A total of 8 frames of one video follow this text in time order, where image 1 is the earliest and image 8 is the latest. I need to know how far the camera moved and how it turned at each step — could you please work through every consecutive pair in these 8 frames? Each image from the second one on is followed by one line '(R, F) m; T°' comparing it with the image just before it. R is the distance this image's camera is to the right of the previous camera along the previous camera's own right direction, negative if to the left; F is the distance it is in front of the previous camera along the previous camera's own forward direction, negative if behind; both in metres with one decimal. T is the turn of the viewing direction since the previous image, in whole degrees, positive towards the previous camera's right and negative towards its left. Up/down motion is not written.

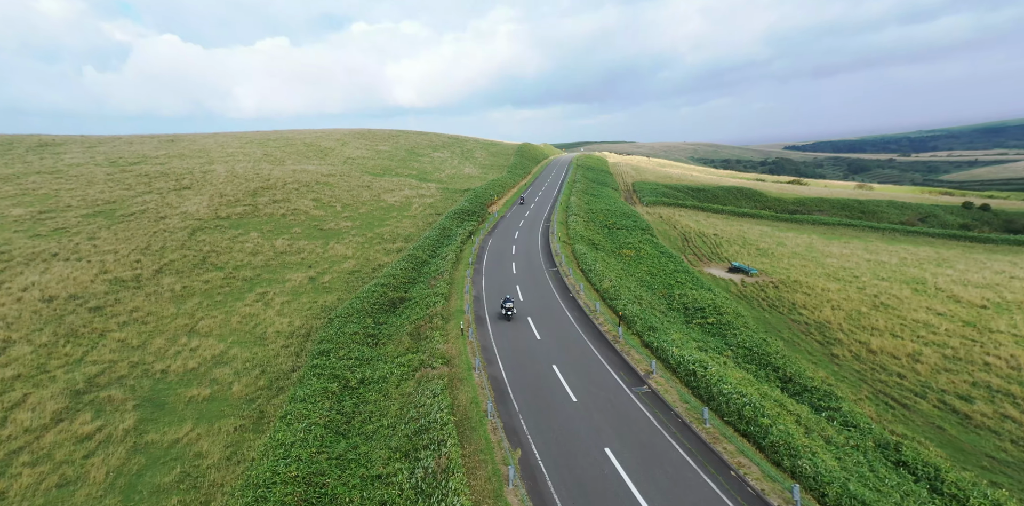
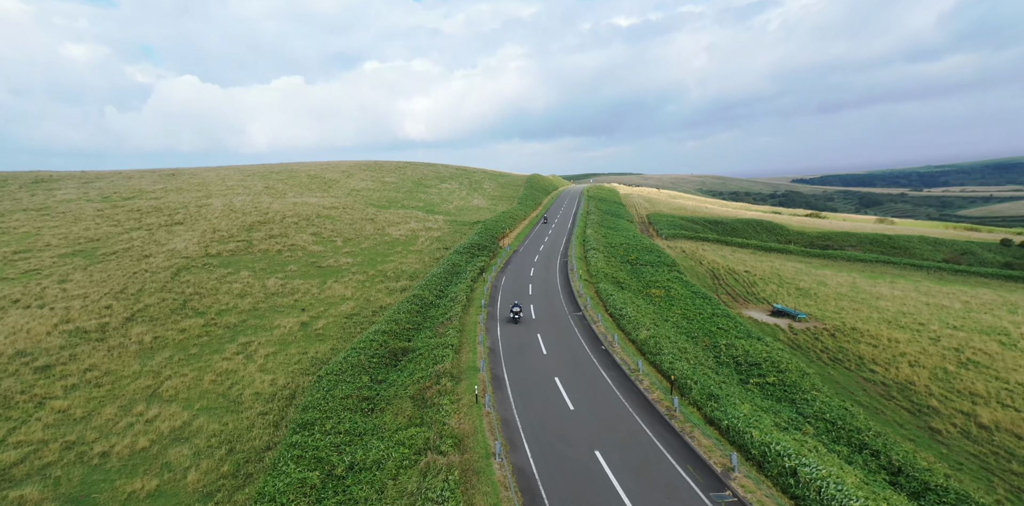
(-0.8, +5.4) m; -1°
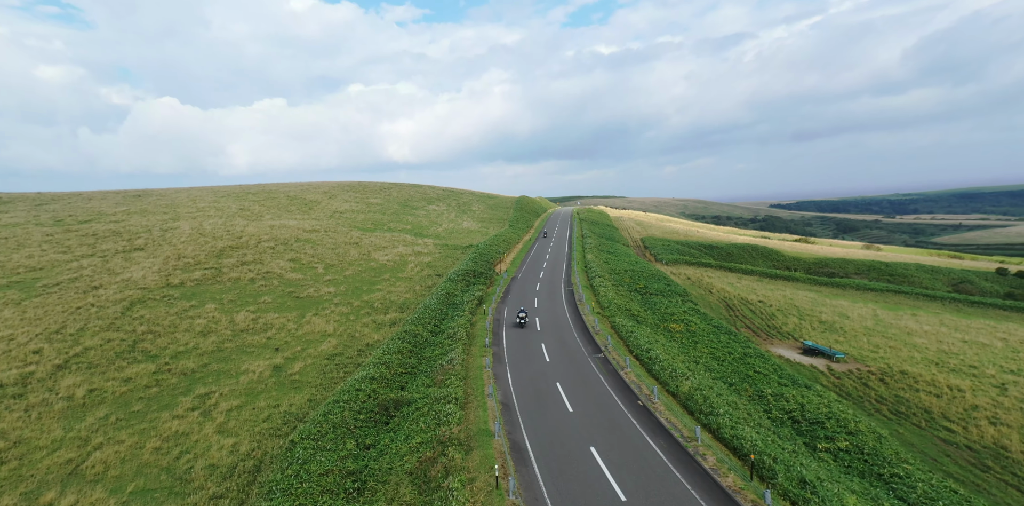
(-1.8, +5.5) m; +2°
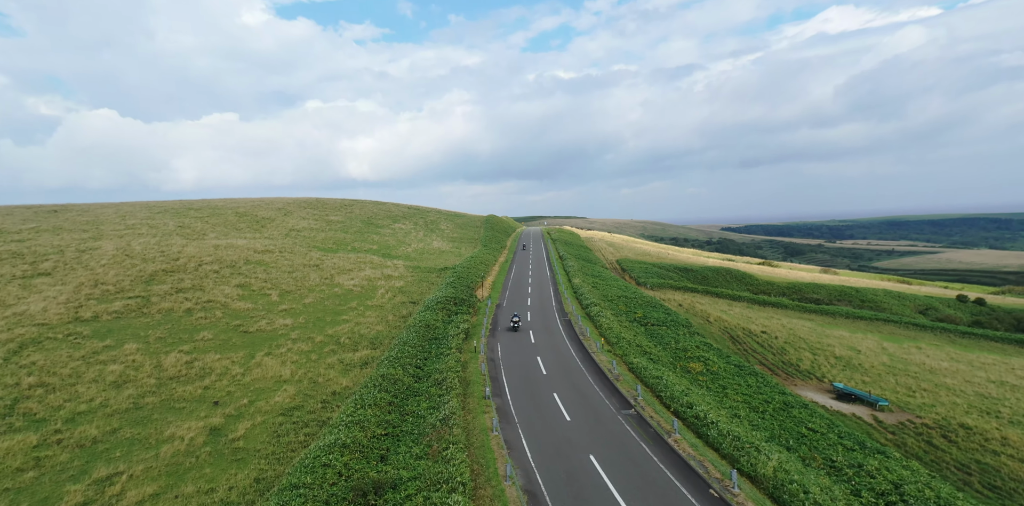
(-2.7, +7.0) m; +4°
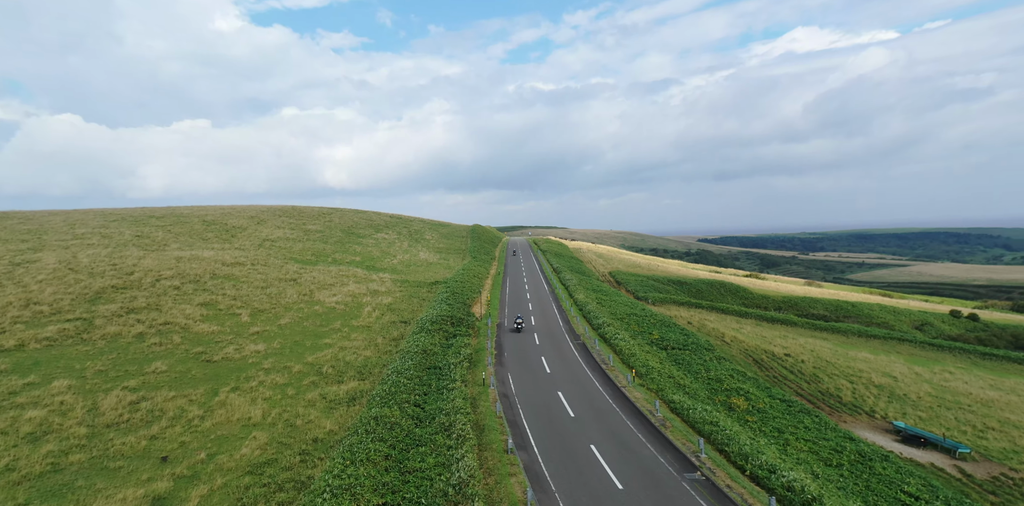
(-2.4, +6.1) m; +2°
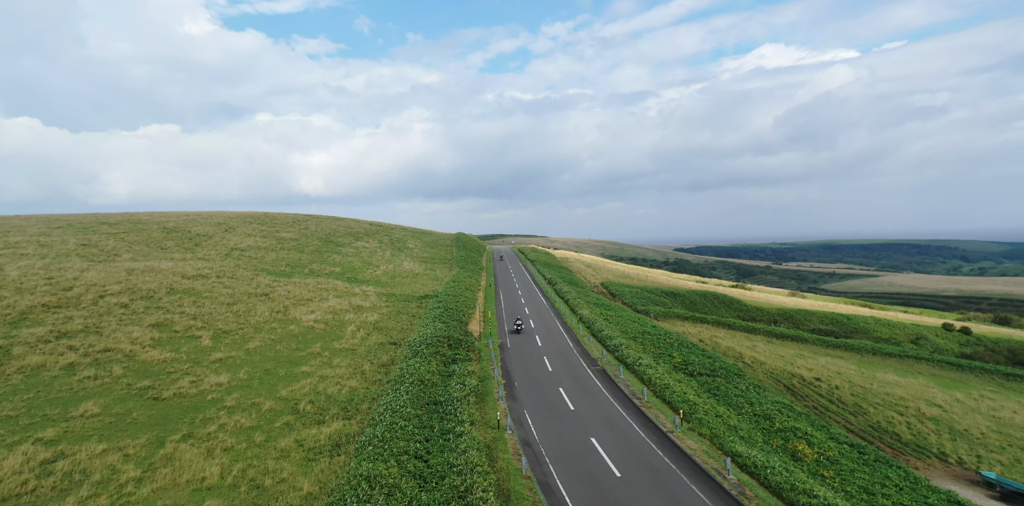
(-2.4, +6.3) m; +2°
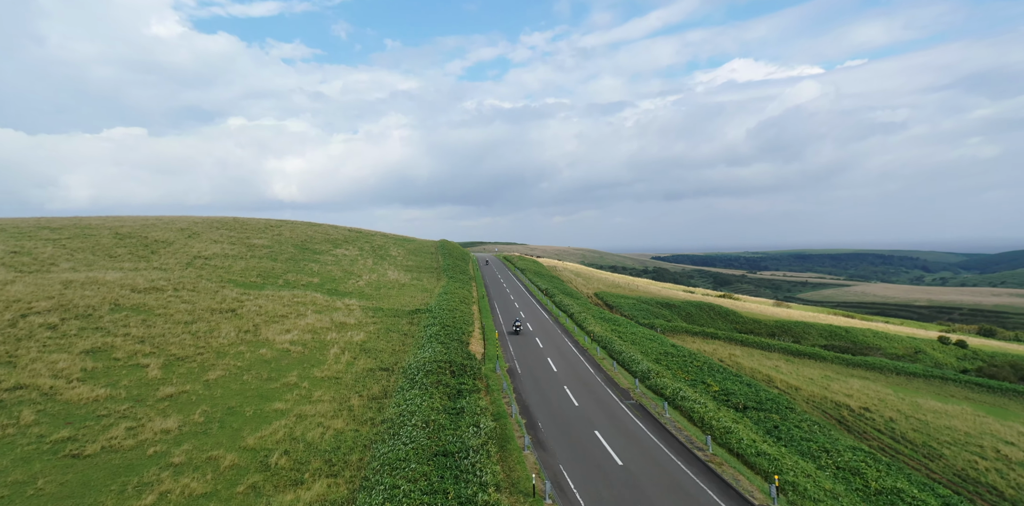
(-2.6, +6.9) m; +2°
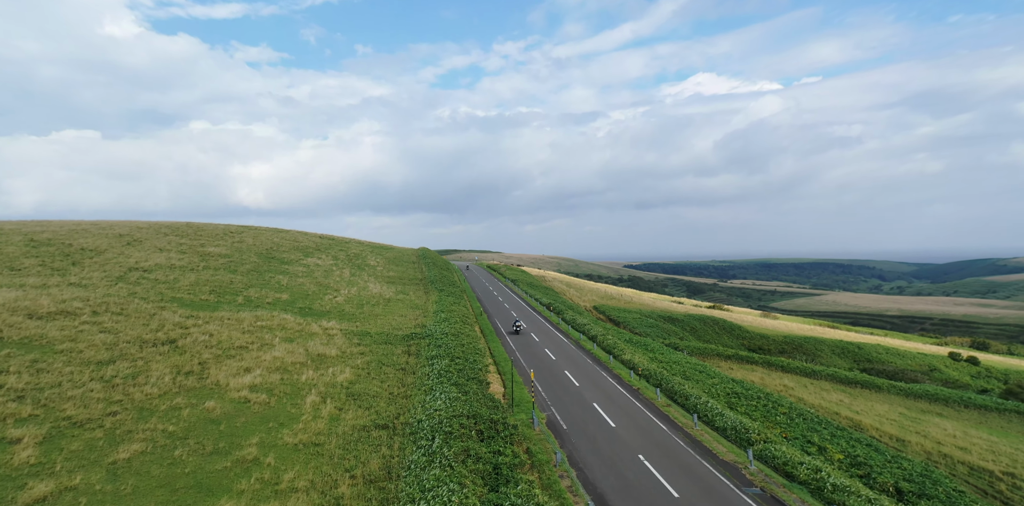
(-4.1, +11.1) m; +3°
